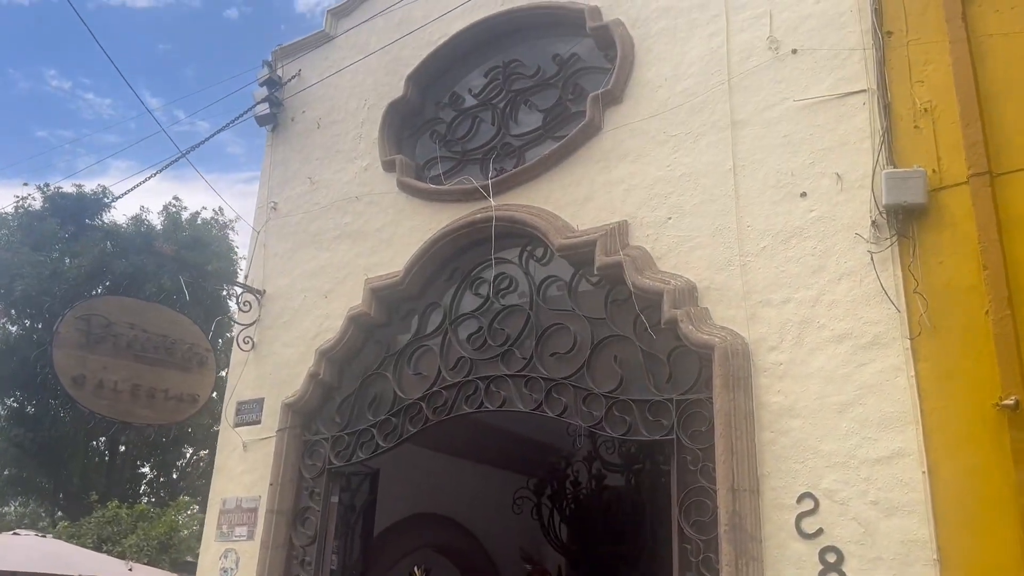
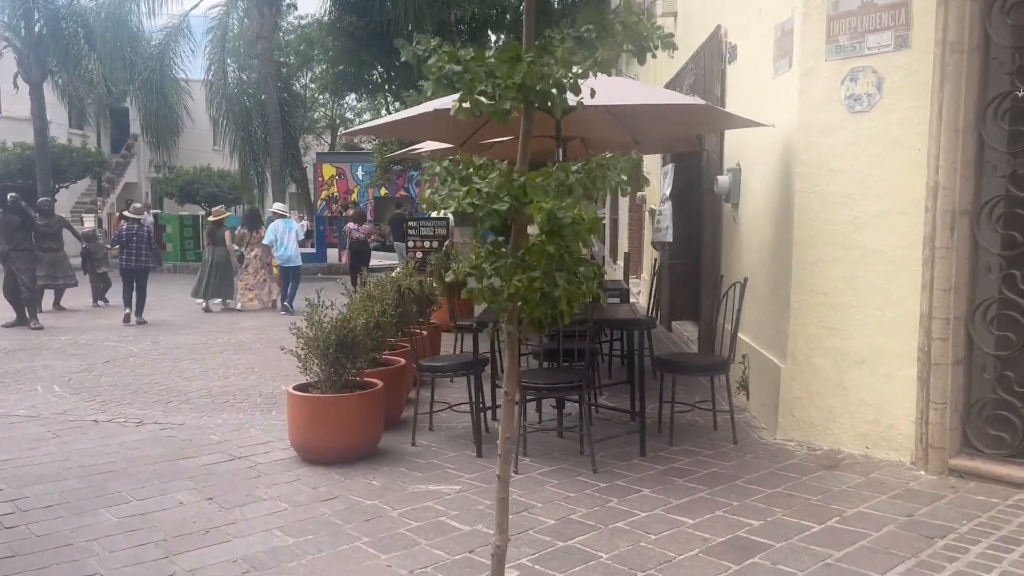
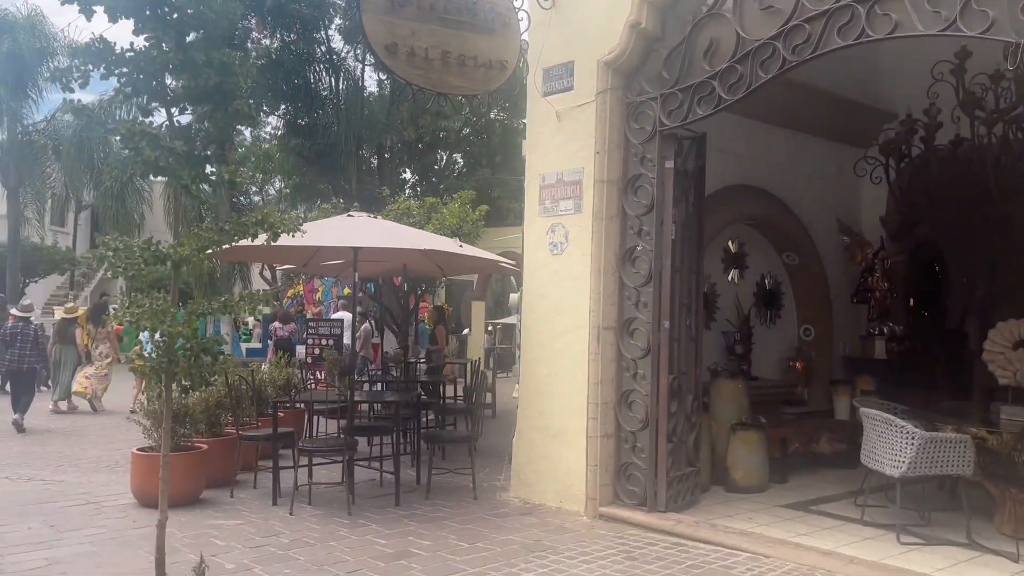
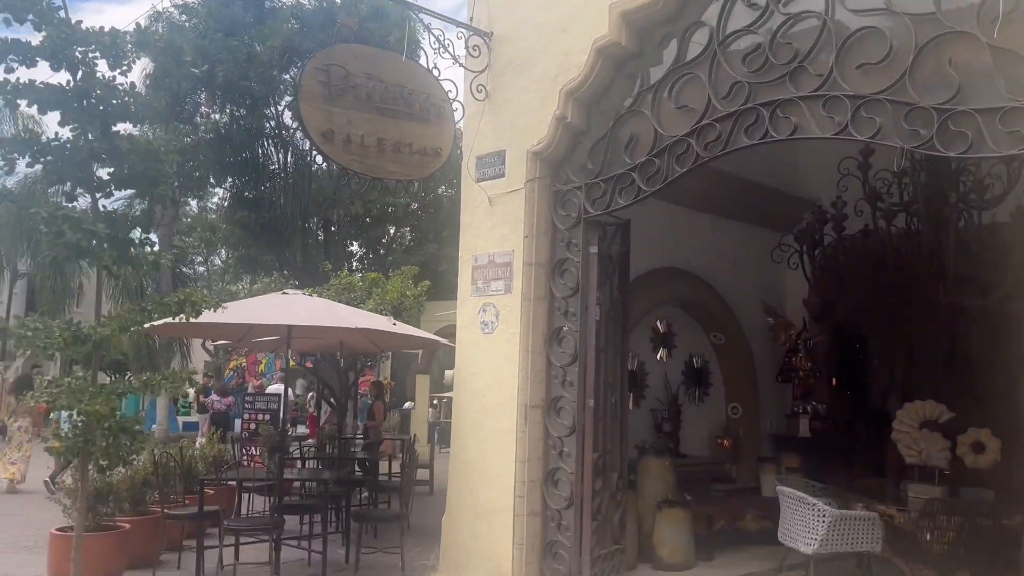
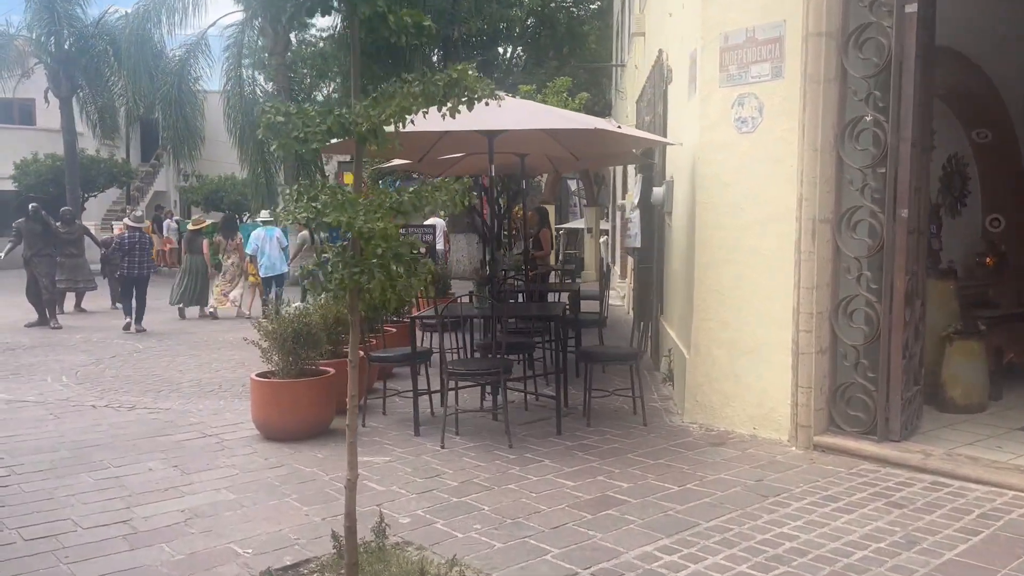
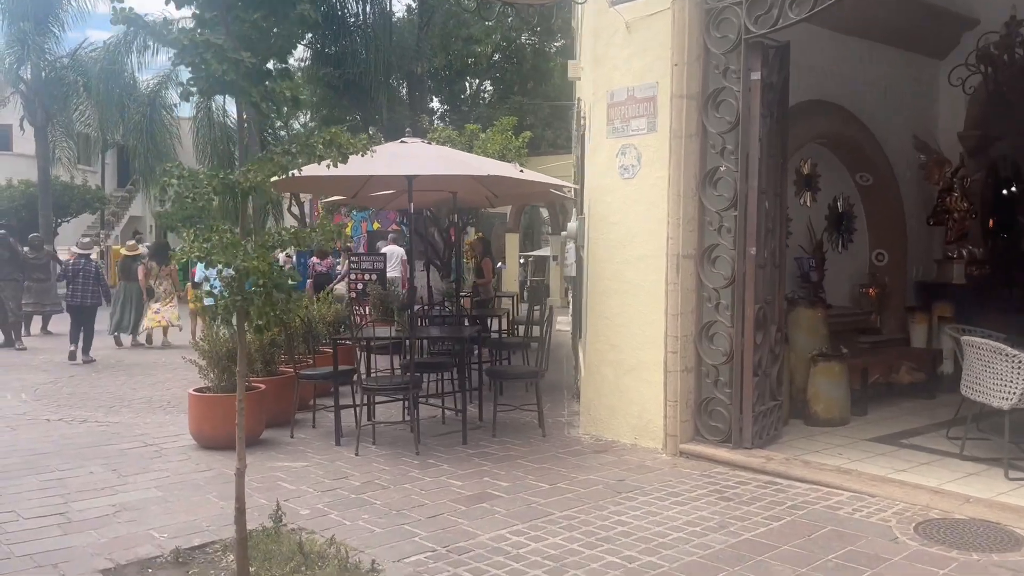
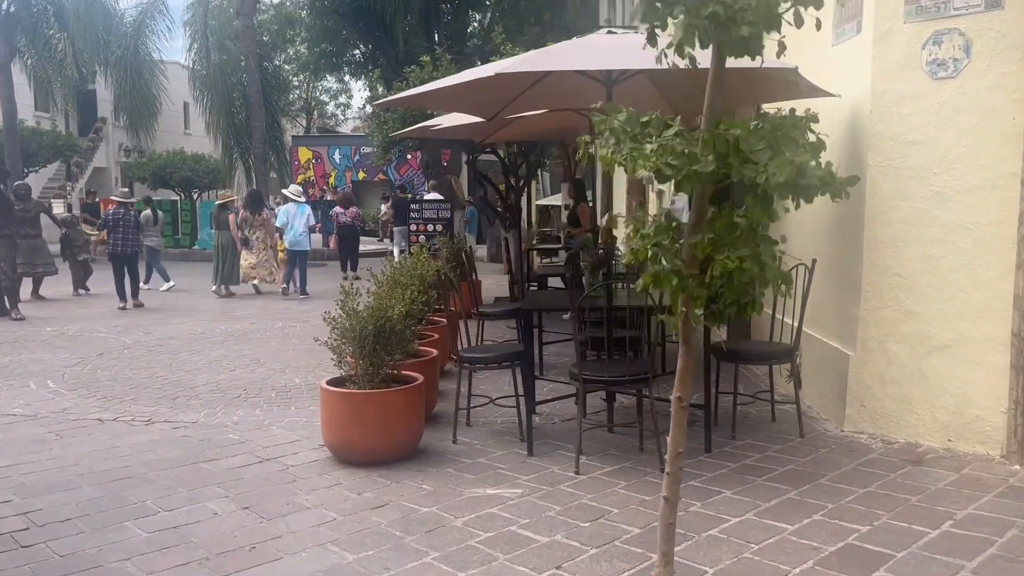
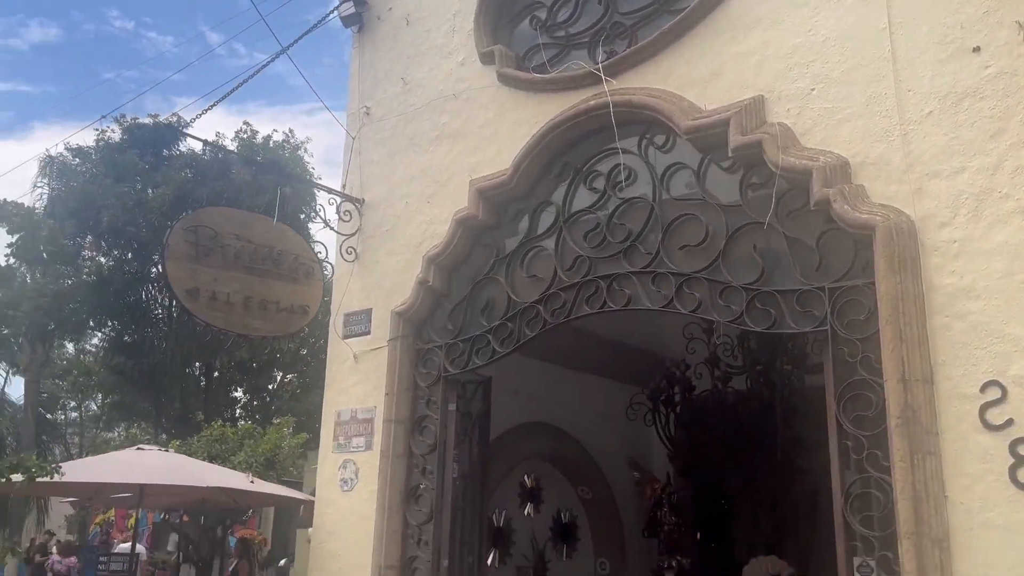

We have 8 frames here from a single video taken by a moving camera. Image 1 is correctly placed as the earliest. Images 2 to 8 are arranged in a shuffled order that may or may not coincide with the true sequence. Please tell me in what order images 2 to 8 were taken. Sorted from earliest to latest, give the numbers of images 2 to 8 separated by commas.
8, 4, 3, 6, 5, 2, 7
